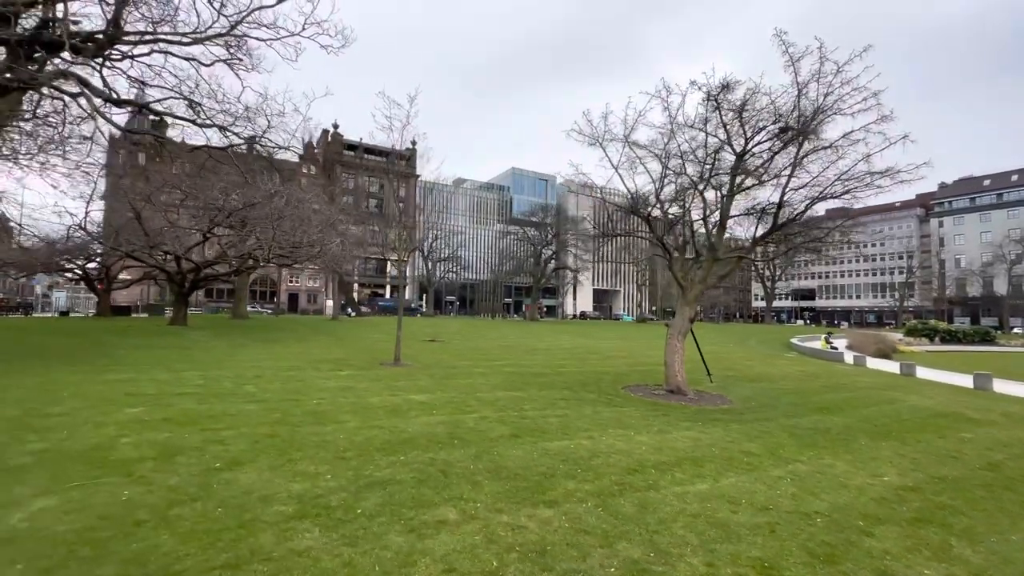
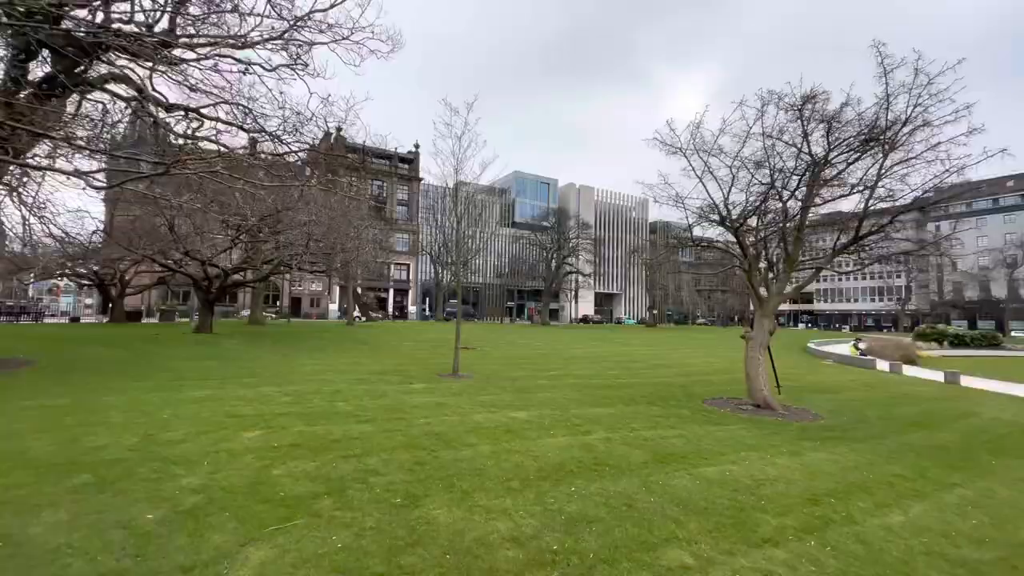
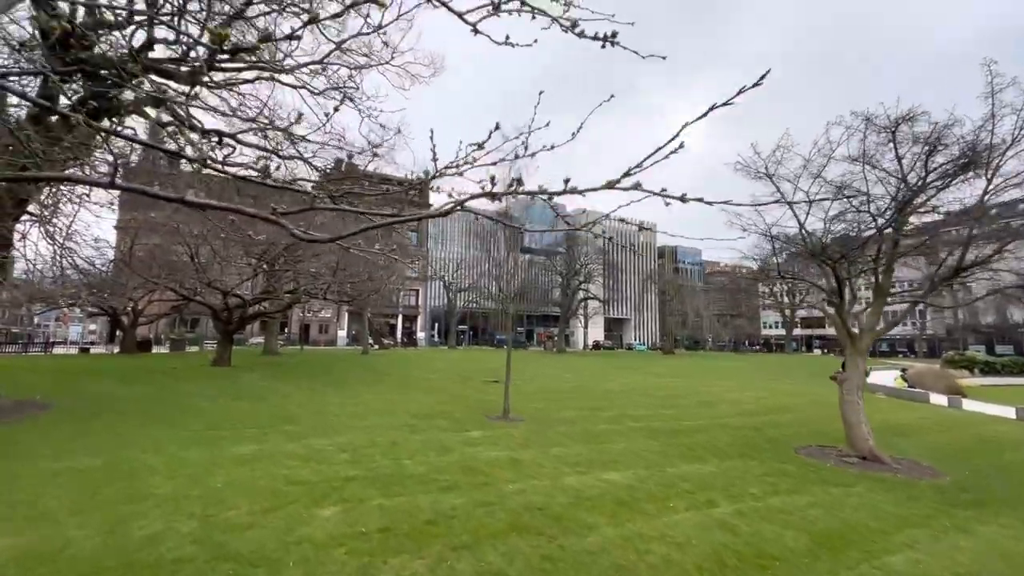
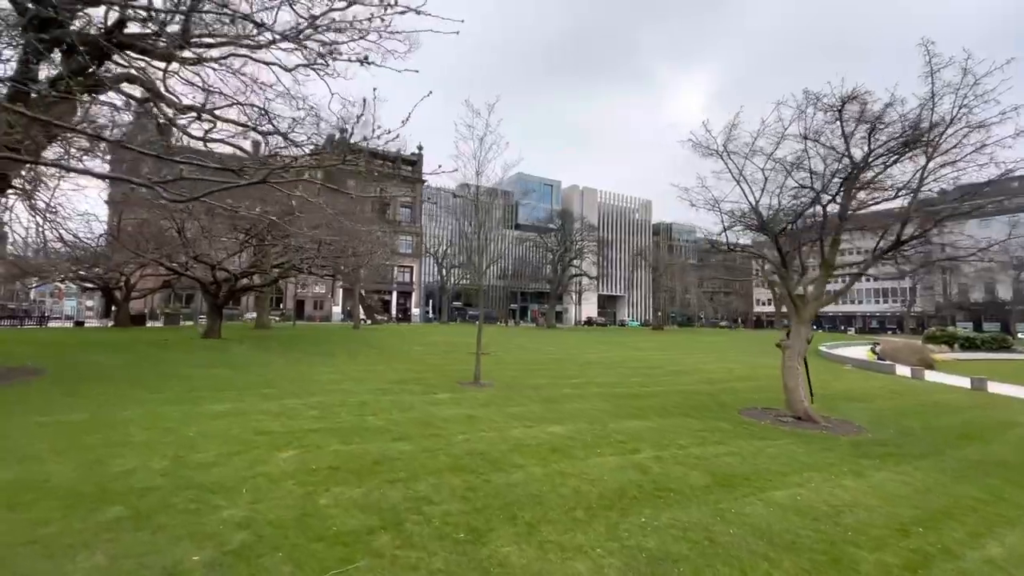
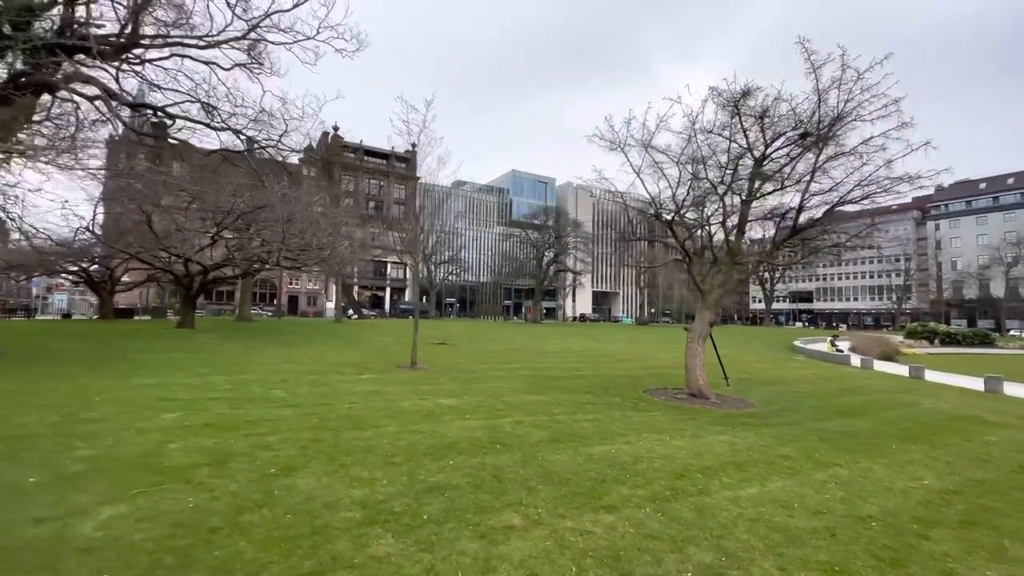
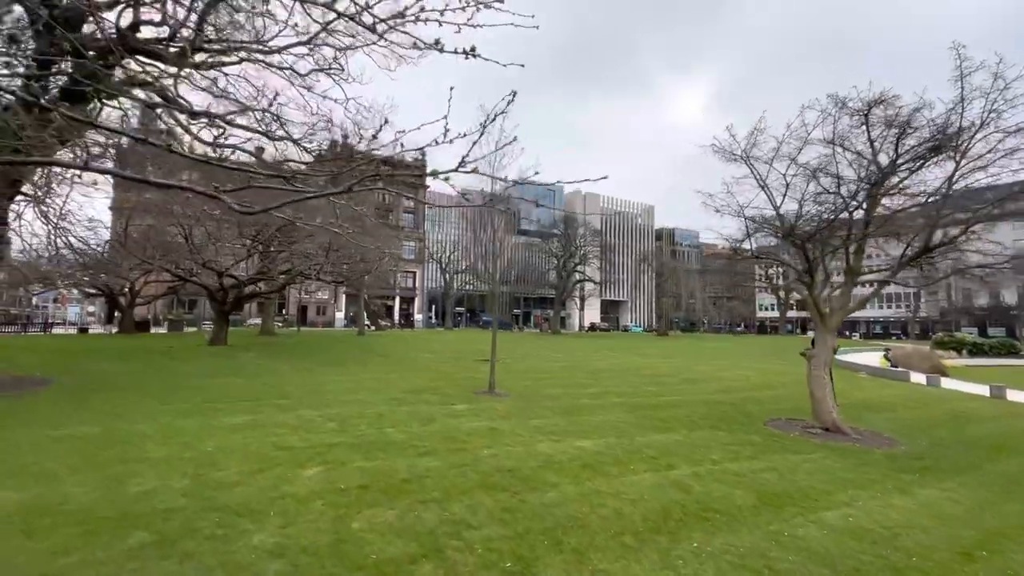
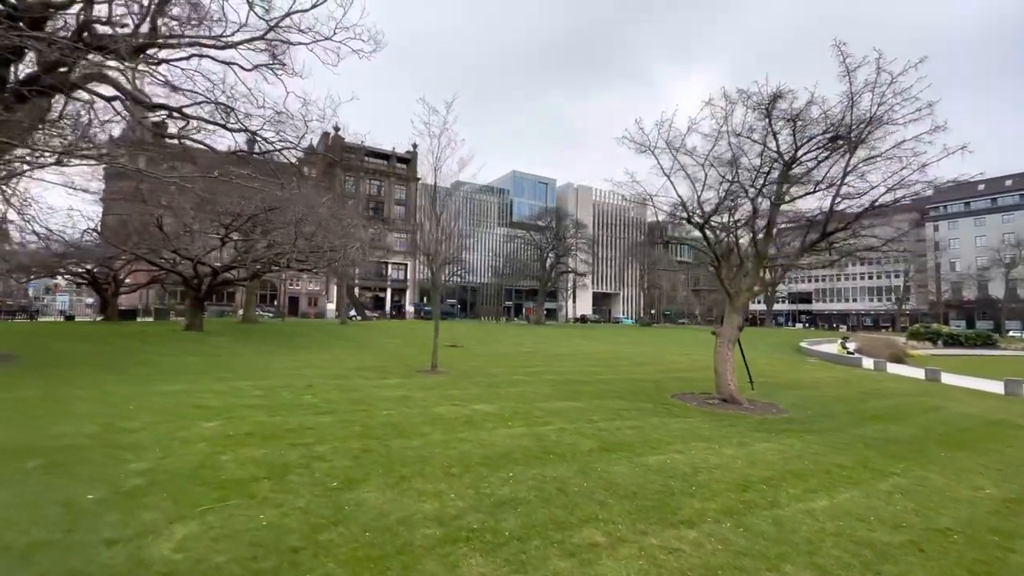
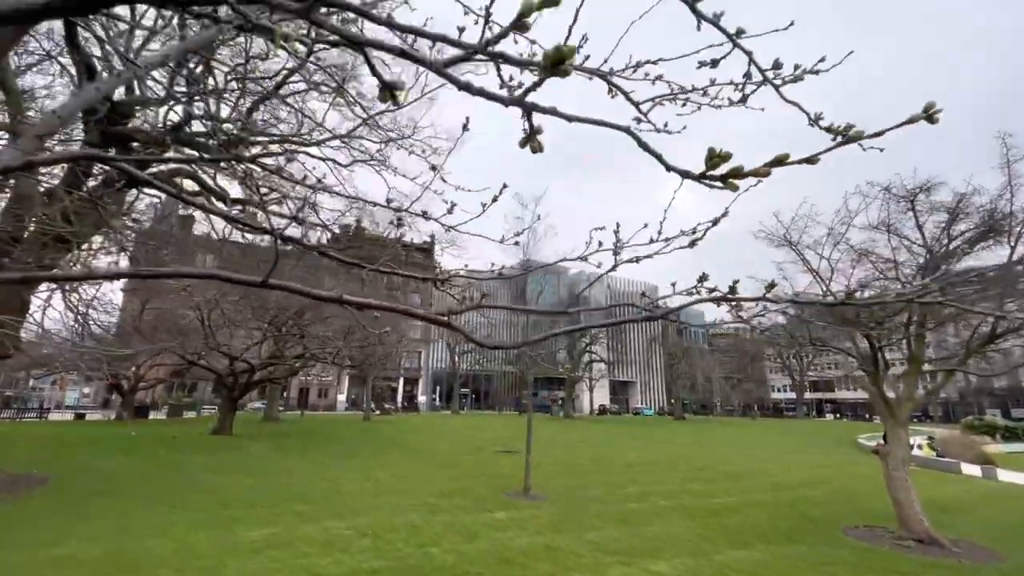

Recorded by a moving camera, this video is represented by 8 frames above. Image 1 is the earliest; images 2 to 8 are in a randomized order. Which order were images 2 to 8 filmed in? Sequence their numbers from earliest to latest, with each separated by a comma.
5, 7, 2, 4, 6, 3, 8
